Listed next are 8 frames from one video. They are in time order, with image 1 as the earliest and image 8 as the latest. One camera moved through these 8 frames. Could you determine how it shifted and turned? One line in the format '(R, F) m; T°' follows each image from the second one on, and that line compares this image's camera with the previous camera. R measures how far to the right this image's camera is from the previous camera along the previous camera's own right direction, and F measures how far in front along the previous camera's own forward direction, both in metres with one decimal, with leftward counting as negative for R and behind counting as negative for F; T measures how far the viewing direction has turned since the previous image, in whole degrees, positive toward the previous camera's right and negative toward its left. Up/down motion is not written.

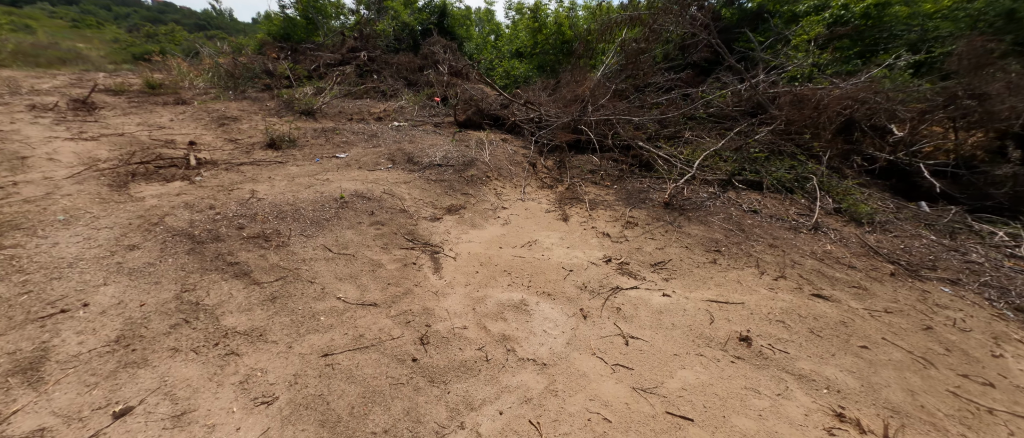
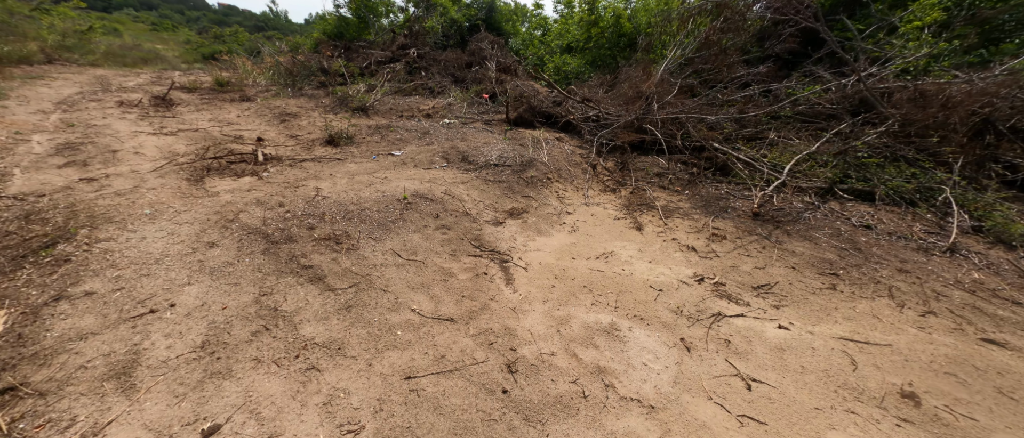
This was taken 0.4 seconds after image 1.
(-0.2, +0.1) m; -6°
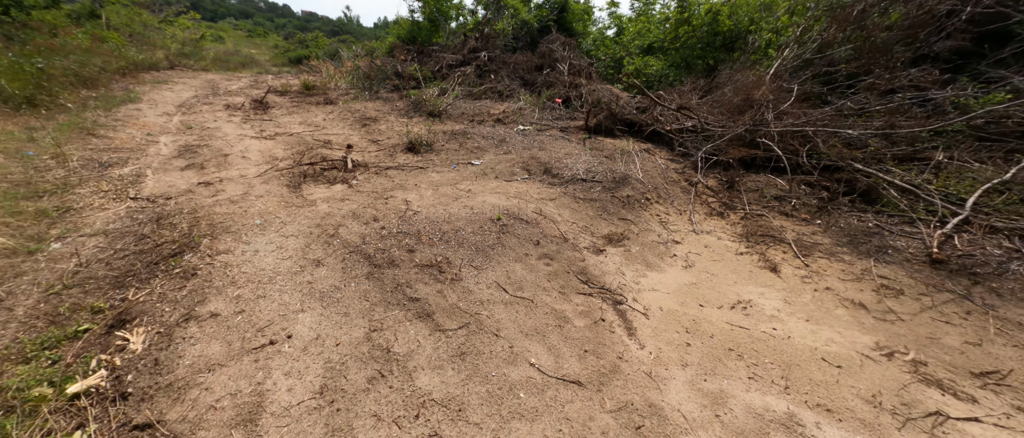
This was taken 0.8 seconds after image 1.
(-0.3, +0.2) m; -8°
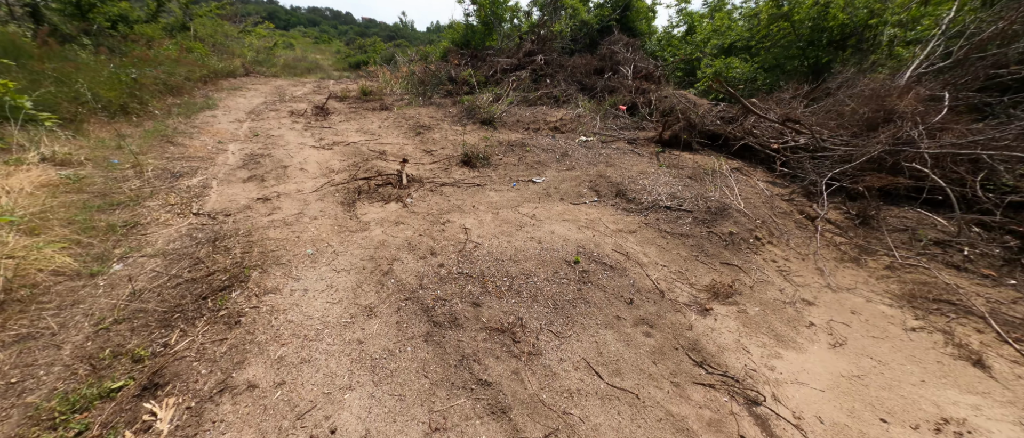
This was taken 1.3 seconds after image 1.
(-0.2, +0.4) m; -7°
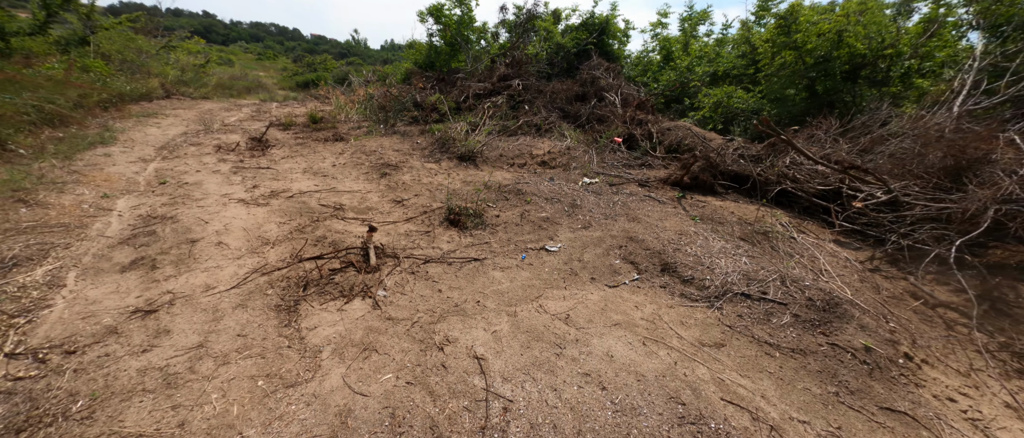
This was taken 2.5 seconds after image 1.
(-0.4, +1.1) m; +6°
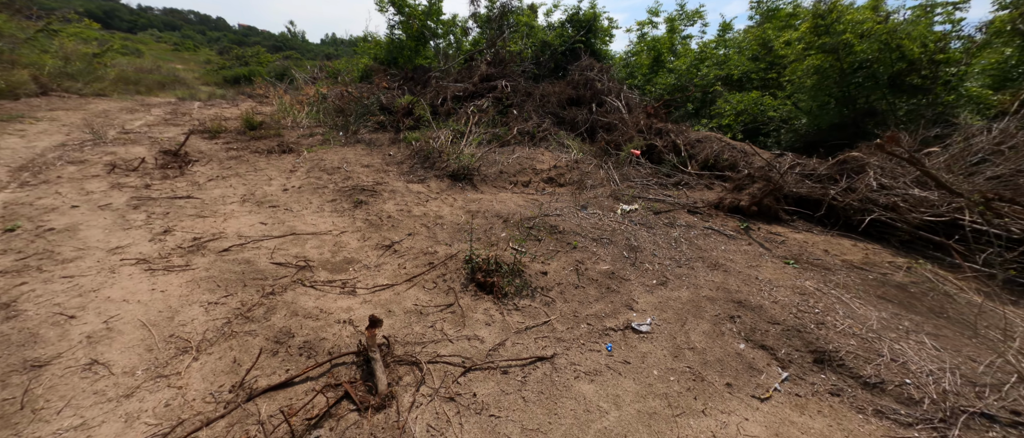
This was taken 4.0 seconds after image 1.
(-0.7, +1.1) m; +7°
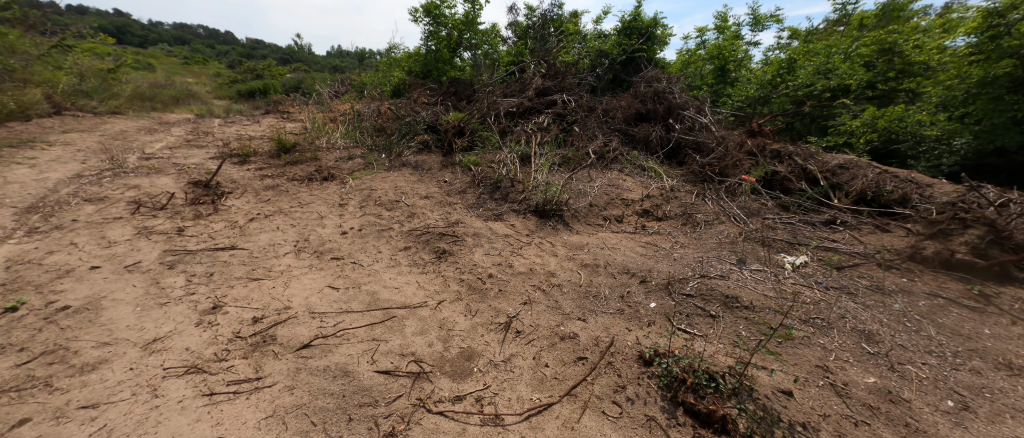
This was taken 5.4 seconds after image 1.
(-1.0, +0.8) m; -1°
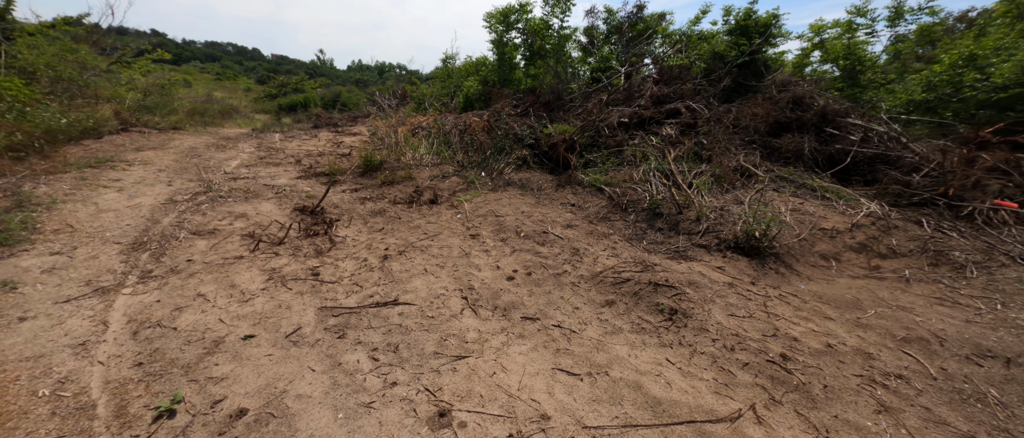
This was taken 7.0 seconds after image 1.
(-1.6, +0.8) m; -3°
